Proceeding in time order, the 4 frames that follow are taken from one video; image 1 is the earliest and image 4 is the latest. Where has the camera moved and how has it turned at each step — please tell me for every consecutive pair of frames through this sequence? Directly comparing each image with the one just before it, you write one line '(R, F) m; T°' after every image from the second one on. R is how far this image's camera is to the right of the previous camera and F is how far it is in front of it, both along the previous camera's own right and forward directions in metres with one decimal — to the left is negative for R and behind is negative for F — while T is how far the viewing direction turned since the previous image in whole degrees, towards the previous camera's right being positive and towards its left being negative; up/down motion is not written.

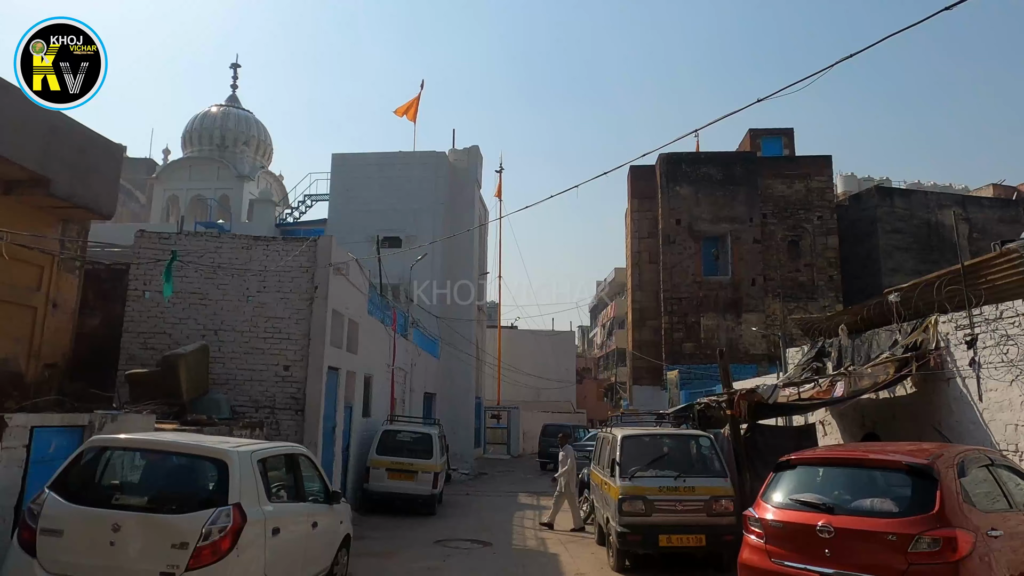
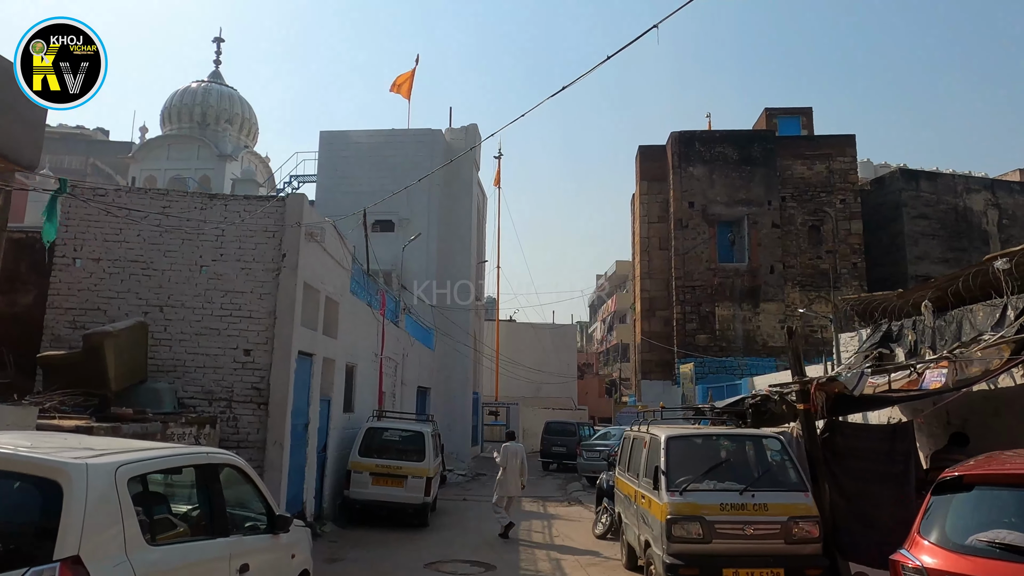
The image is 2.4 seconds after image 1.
(-0.2, +2.0) m; 0°
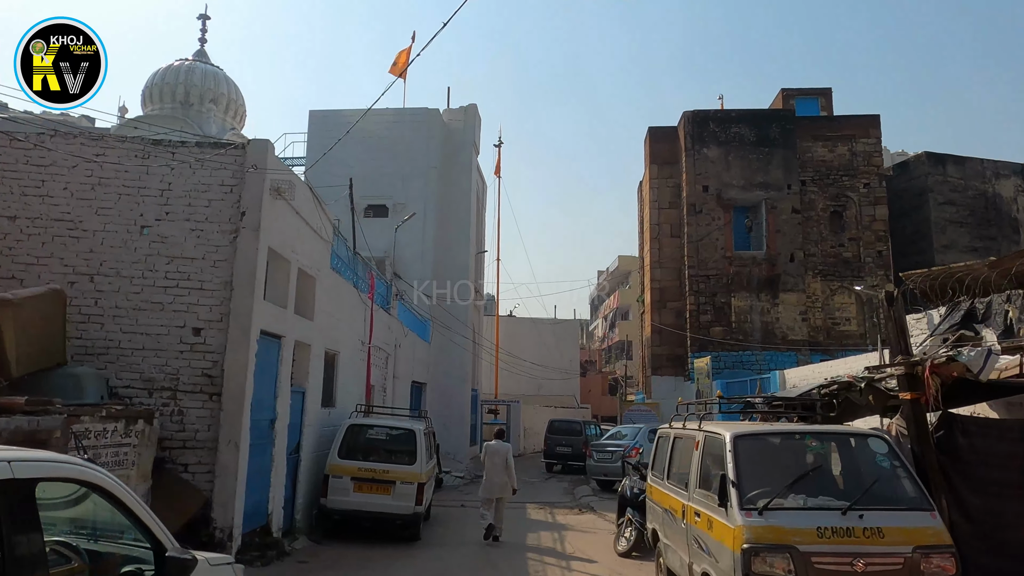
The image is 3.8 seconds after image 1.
(-0.1, +1.7) m; 0°
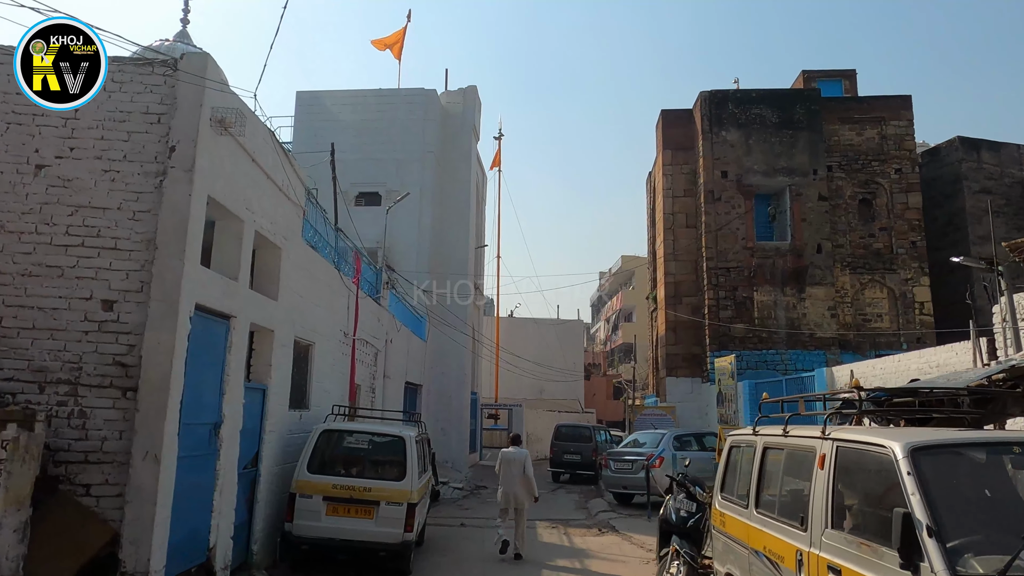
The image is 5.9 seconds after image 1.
(-0.2, +1.9) m; 0°
